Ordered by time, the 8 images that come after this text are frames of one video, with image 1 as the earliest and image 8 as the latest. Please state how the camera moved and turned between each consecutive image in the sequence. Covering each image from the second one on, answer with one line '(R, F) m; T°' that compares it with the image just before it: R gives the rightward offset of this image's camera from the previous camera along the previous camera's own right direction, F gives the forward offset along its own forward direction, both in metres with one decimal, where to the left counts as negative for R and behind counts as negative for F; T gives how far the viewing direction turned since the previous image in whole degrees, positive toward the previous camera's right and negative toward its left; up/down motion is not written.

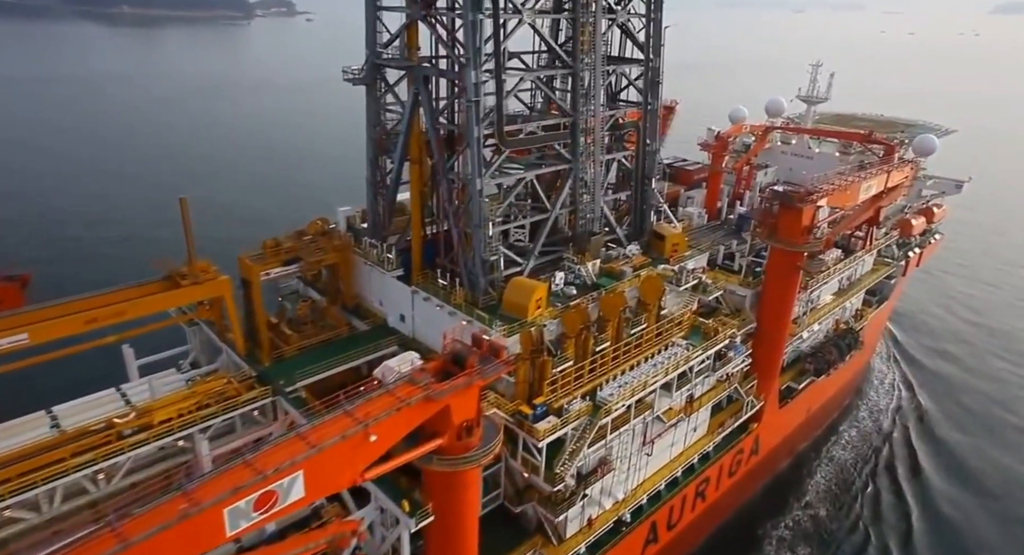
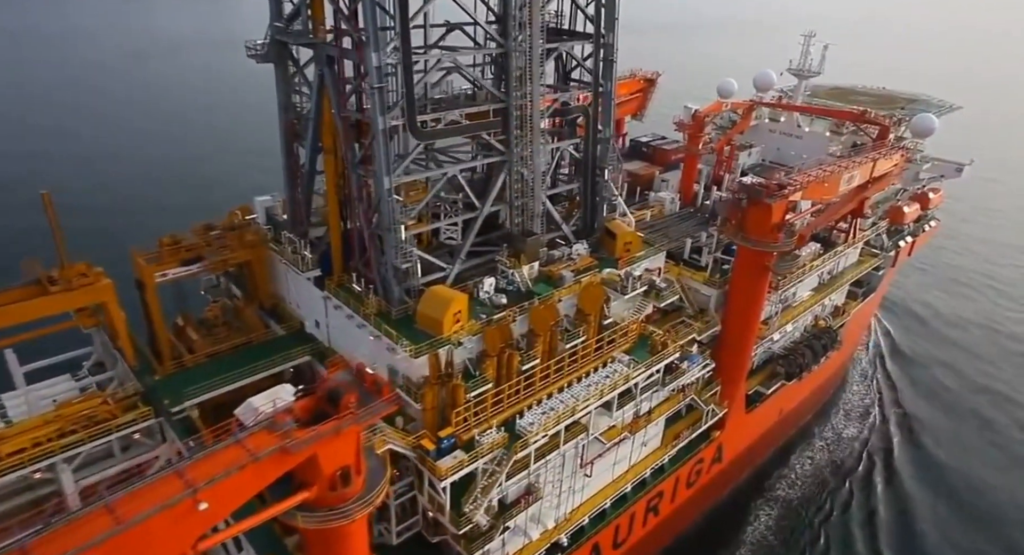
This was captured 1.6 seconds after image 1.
(+2.3, +2.2) m; -1°
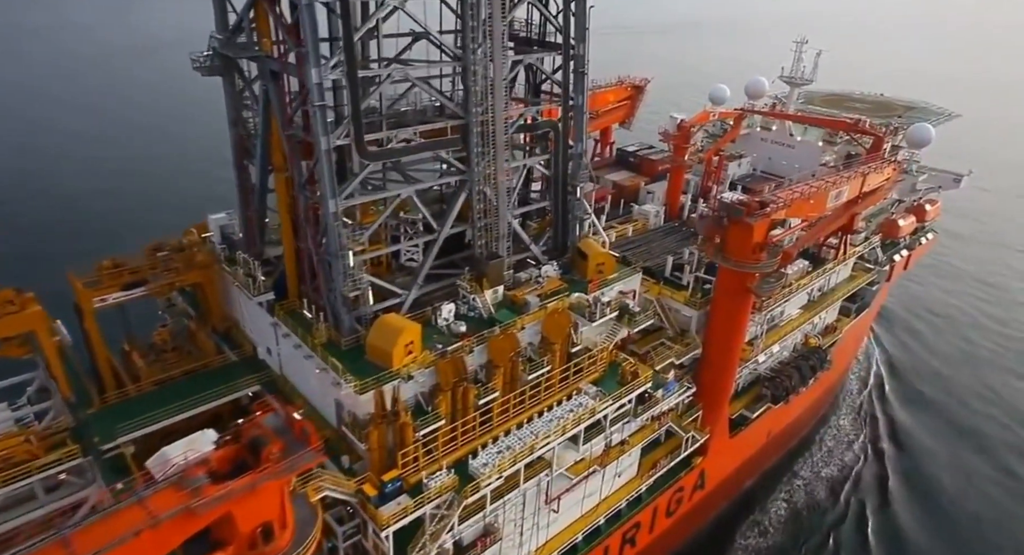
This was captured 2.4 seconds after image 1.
(+1.2, +1.1) m; 0°
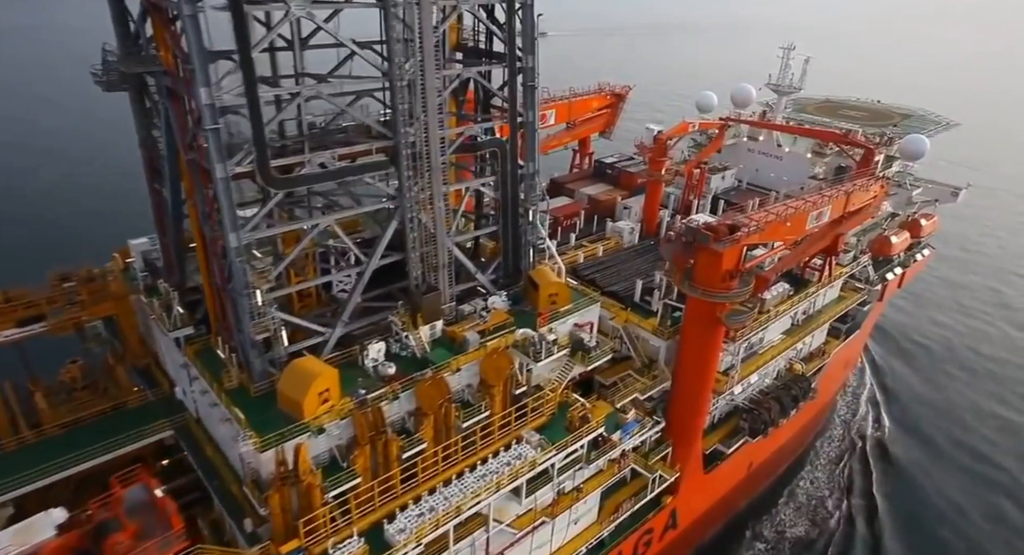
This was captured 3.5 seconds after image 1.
(+1.7, +1.7) m; -1°
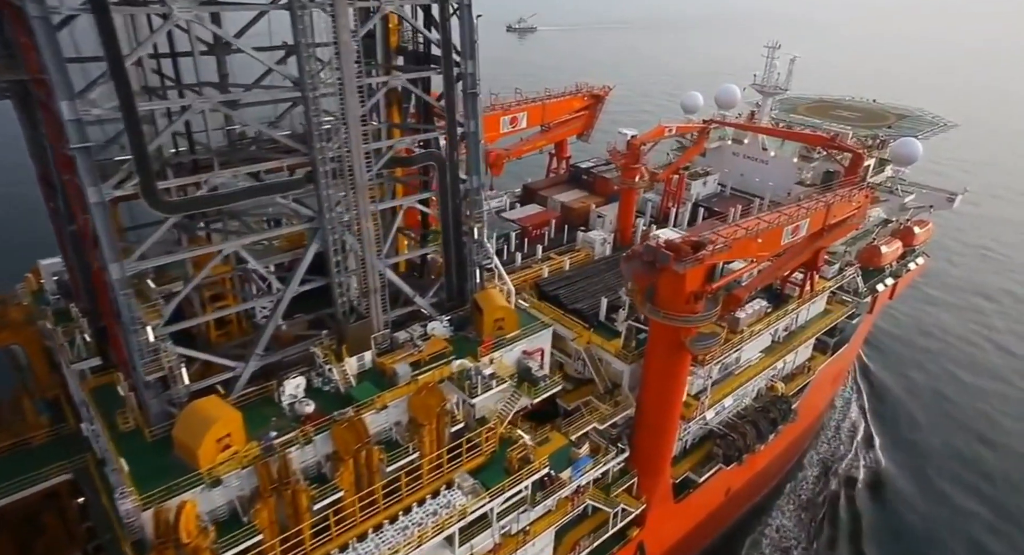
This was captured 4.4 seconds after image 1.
(+1.7, +1.5) m; 0°
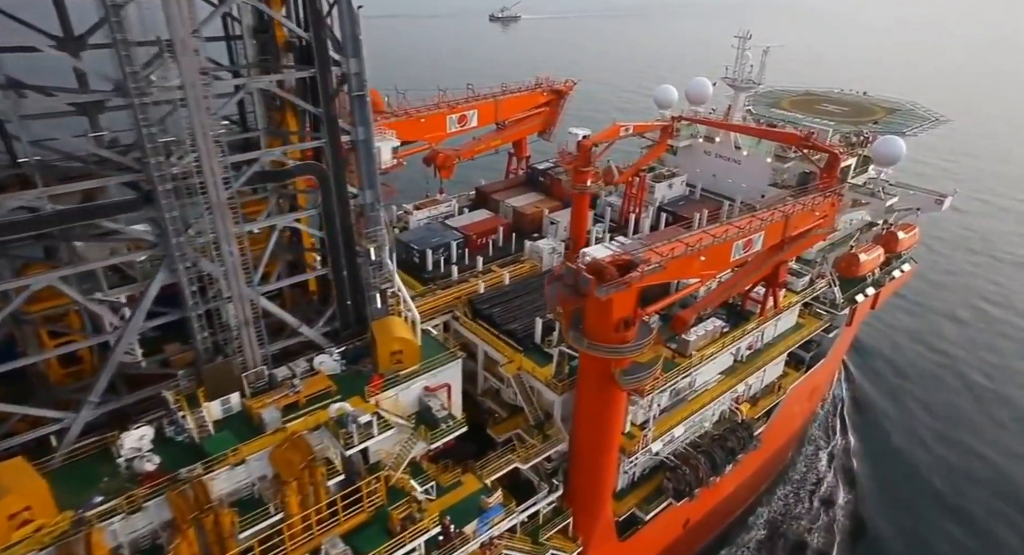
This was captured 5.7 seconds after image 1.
(+2.6, +2.1) m; -1°
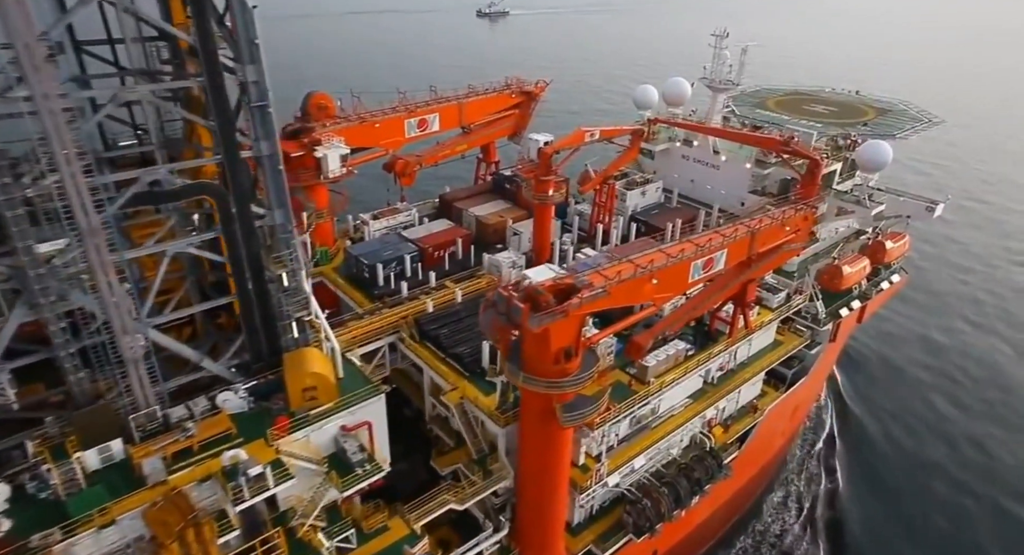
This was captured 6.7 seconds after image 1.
(+1.7, +1.5) m; -1°
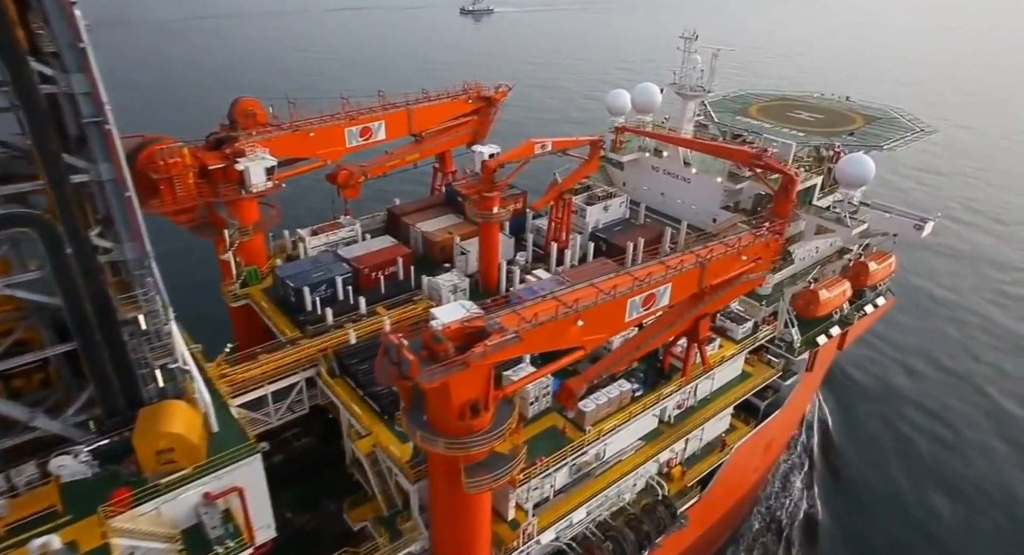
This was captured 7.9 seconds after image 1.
(+2.1, +2.1) m; -1°
